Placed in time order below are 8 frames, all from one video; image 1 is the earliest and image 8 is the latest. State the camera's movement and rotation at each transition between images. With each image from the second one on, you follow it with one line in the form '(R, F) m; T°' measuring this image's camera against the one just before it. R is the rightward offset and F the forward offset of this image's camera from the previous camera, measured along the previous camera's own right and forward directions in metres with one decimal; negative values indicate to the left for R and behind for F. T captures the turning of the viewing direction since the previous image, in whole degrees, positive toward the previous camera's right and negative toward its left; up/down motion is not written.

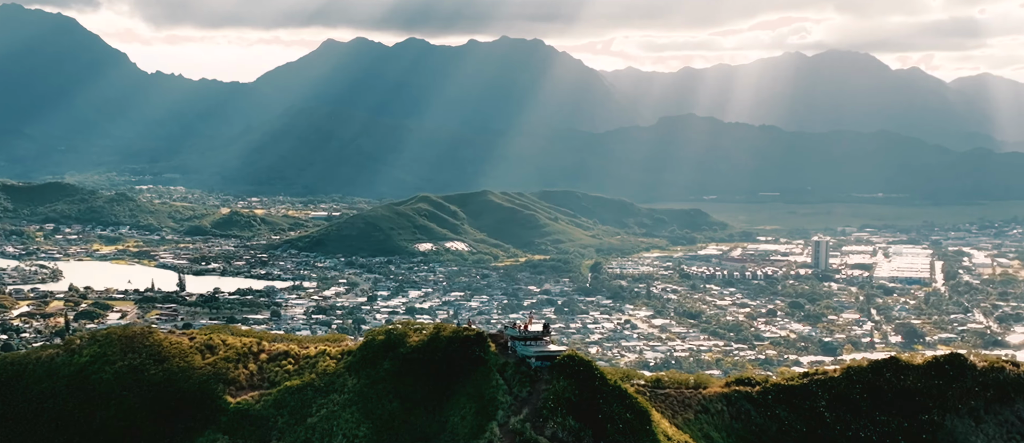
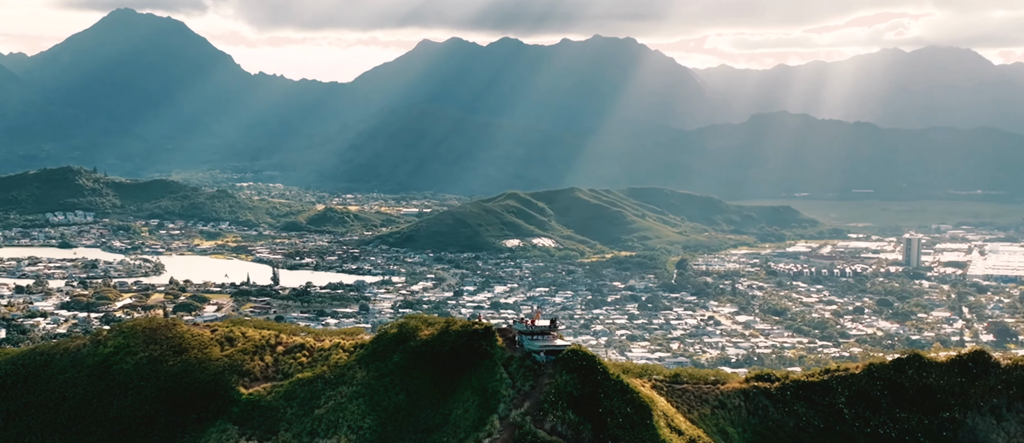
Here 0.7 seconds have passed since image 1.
(+1.8, -0.2) m; -3°
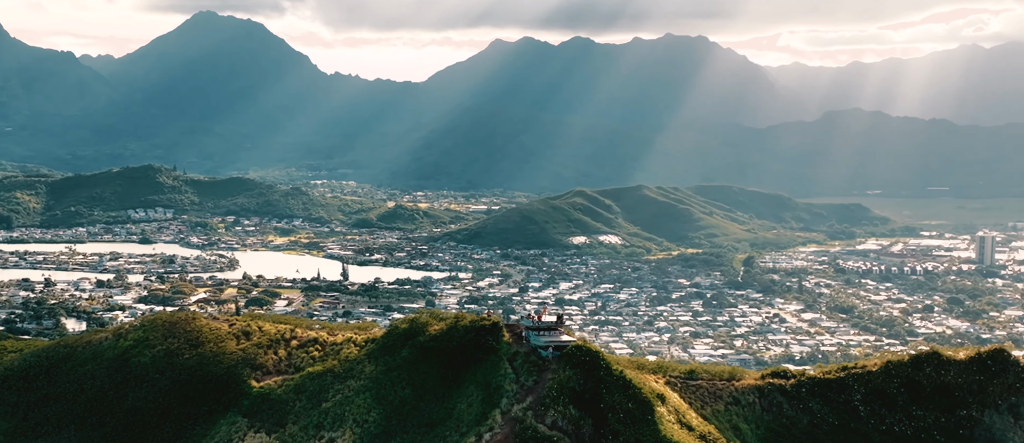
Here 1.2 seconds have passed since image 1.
(+1.4, -0.2) m; -2°
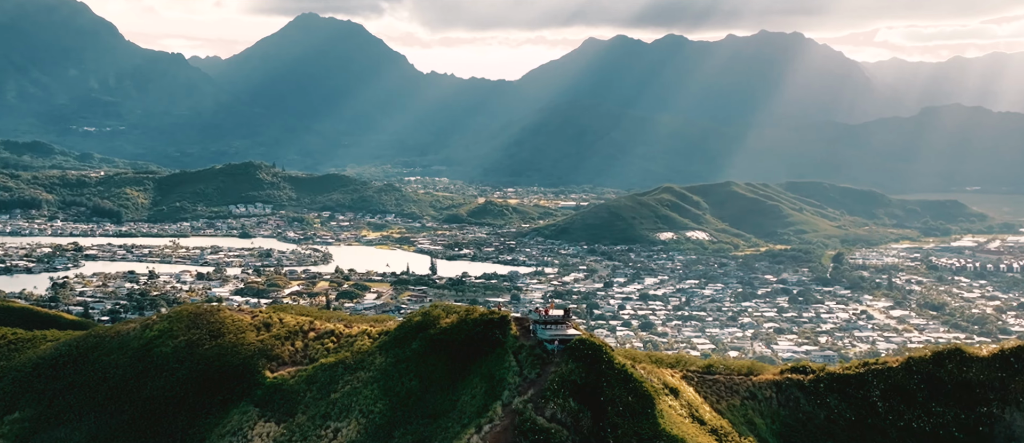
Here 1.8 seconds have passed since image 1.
(+1.9, -0.4) m; -3°
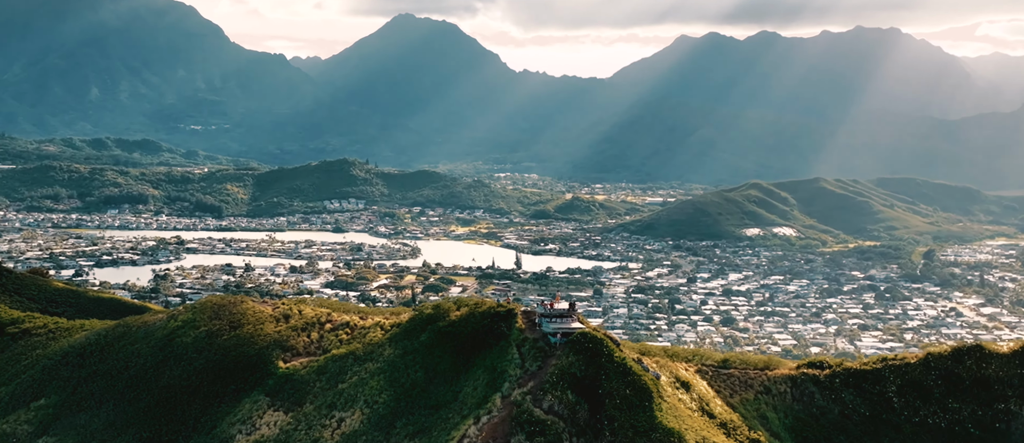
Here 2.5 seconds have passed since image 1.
(+1.9, -0.5) m; -3°
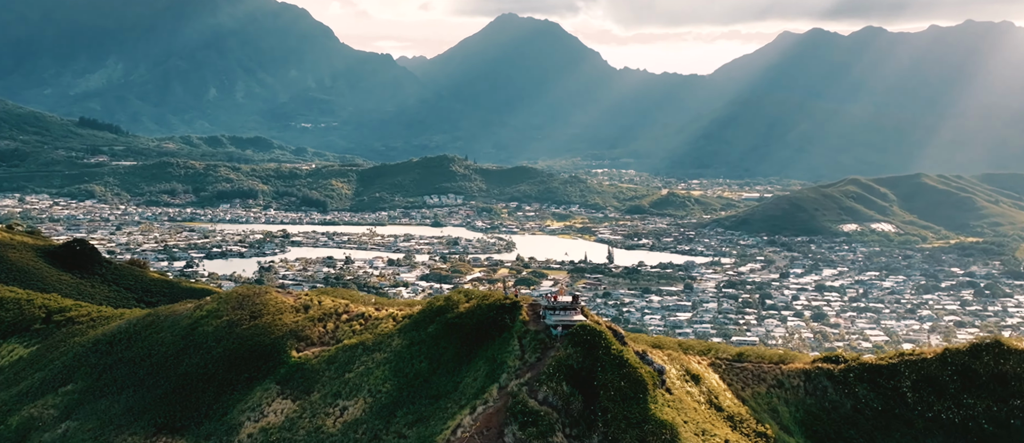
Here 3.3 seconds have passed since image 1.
(+2.2, -0.6) m; -3°
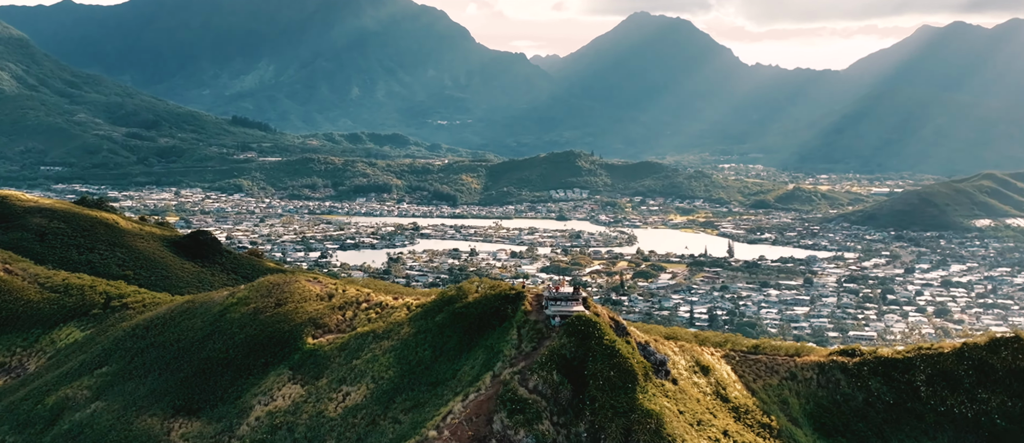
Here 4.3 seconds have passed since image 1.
(+3.2, -1.0) m; -4°
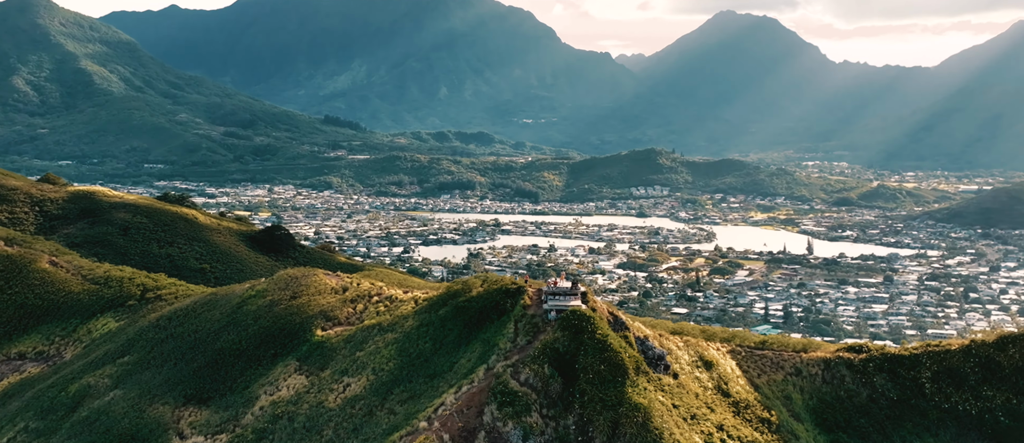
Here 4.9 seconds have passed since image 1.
(+2.3, -0.9) m; -3°
